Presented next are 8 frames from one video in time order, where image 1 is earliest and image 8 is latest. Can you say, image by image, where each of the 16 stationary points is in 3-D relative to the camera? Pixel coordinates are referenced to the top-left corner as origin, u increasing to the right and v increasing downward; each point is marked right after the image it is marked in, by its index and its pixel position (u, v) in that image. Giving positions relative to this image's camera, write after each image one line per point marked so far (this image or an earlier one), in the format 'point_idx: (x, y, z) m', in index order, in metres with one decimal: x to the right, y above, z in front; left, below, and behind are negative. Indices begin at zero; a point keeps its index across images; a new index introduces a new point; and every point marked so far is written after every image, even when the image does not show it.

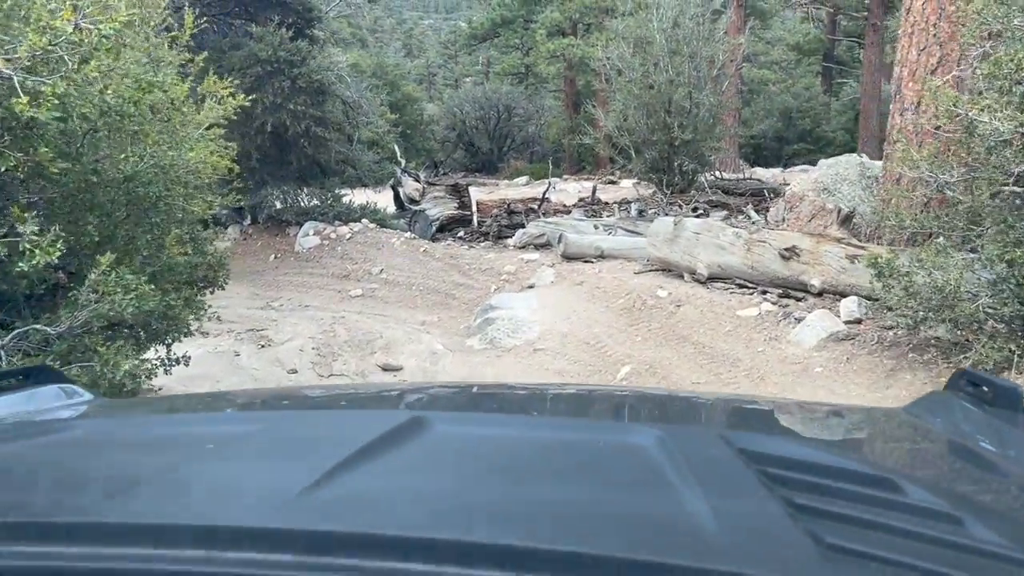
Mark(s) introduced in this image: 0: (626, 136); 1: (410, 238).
0: (+2.6, +3.5, +19.8) m
1: (-1.4, +0.7, +11.6) m
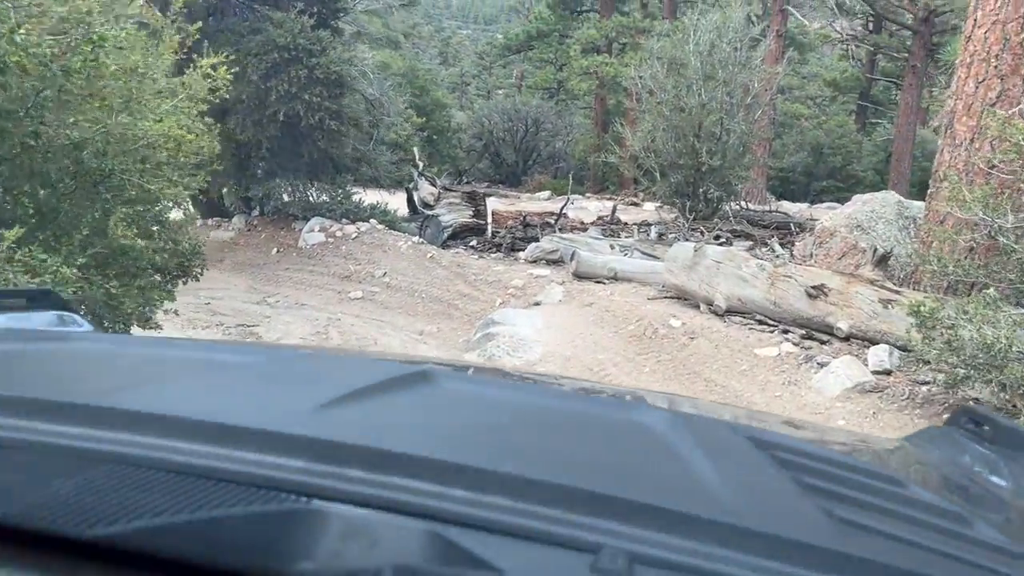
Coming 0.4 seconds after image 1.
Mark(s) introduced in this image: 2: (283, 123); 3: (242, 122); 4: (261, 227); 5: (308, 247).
0: (+3.1, +2.9, +19.3) m
1: (-1.2, +0.6, +11.1) m
2: (-3.1, +2.2, +11.5) m
3: (-3.6, +2.2, +11.2) m
4: (-3.6, +0.9, +12.3) m
5: (-2.7, +0.5, +11.4) m
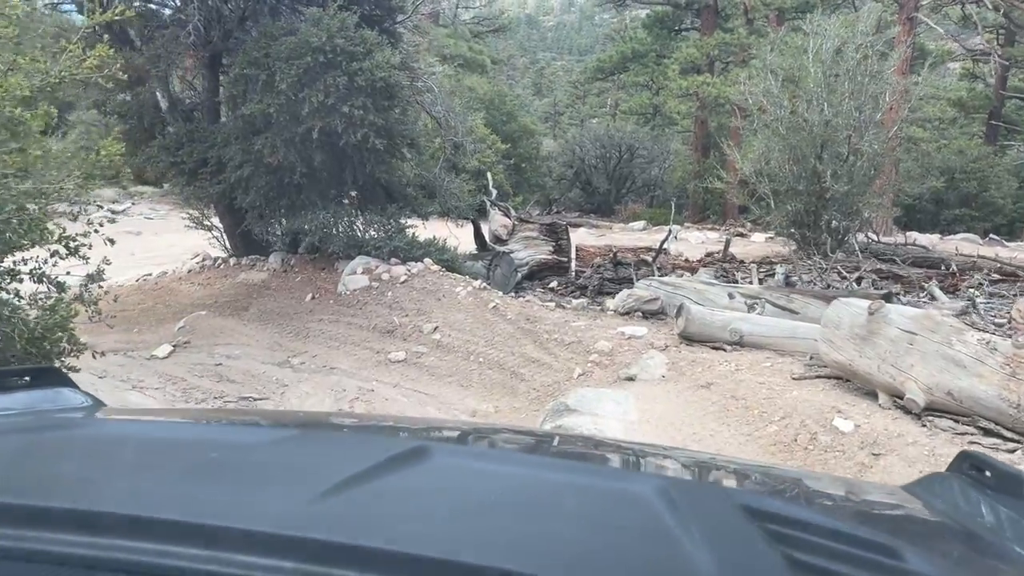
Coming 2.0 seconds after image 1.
0: (+4.9, +2.0, +16.7) m
1: (-0.3, 0.0, +8.9) m
2: (-2.2, +1.6, +9.5) m
3: (-2.7, +1.6, +9.3) m
4: (-2.6, +0.2, +10.3) m
5: (-1.8, 0.0, +9.3) m
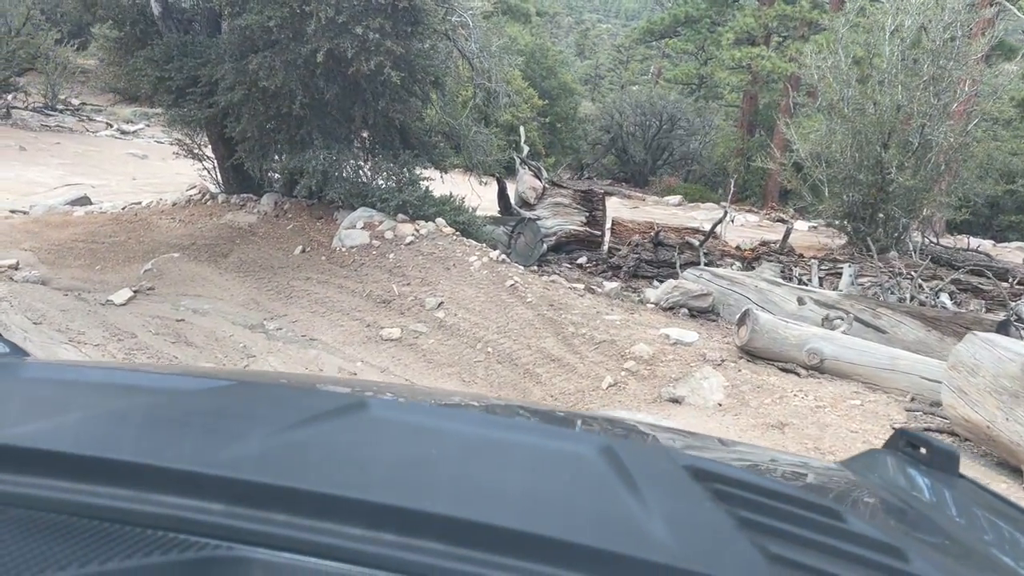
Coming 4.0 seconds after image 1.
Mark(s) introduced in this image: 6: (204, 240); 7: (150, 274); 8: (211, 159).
0: (+5.4, +2.1, +15.1) m
1: (-0.1, +0.3, +7.5) m
2: (-1.8, +2.1, +8.1) m
3: (-2.3, +2.1, +7.9) m
4: (-2.3, +0.8, +9.0) m
5: (-1.6, +0.4, +7.9) m
6: (-3.1, +0.5, +8.7) m
7: (-3.3, +0.1, +7.9) m
8: (-3.6, +1.5, +10.4) m
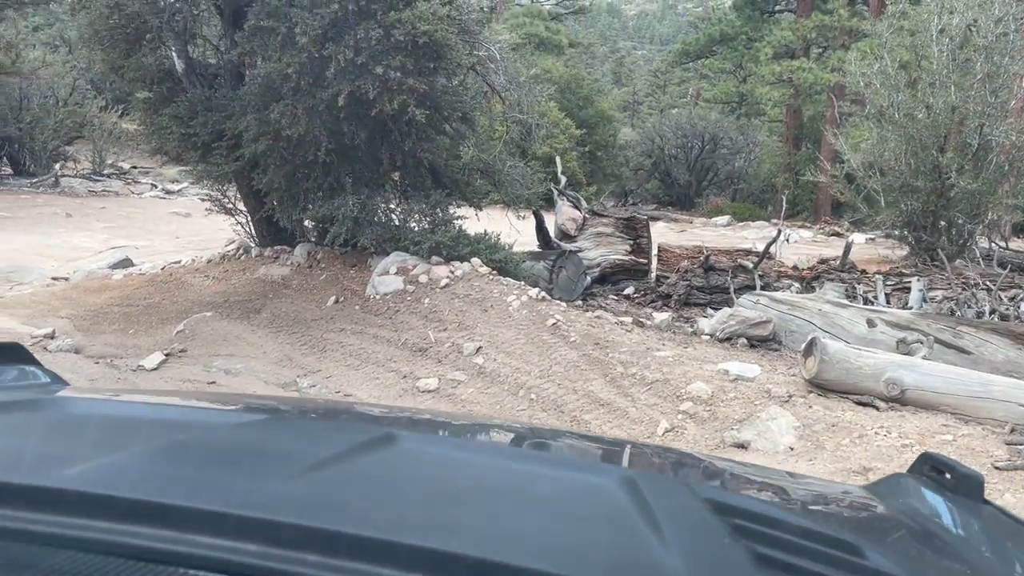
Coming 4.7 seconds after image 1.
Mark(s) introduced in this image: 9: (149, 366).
0: (+6.1, +1.9, +14.4) m
1: (+0.2, -0.1, +7.1) m
2: (-1.5, +1.6, +7.9) m
3: (-2.0, +1.6, +7.7) m
4: (-1.9, +0.2, +8.7) m
5: (-1.2, -0.1, +7.6) m
6: (-2.7, -0.1, +8.5) m
7: (-2.9, -0.4, +7.6) m
8: (-3.2, +0.9, +10.2) m
9: (-2.9, -0.6, +7.0) m
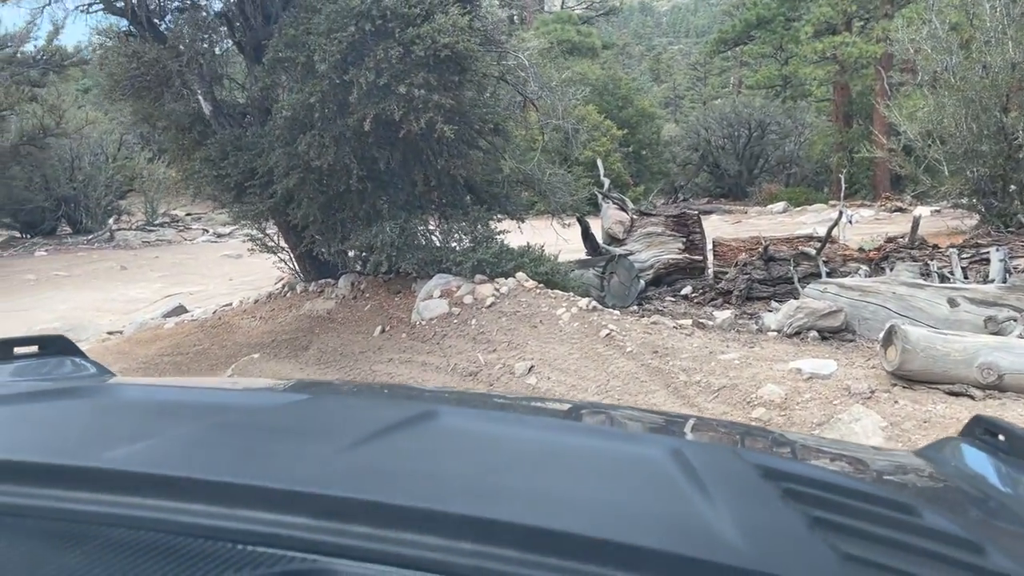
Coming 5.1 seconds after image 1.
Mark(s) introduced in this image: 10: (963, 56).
0: (+6.8, +2.3, +13.6) m
1: (+0.6, -0.1, +6.7) m
2: (-1.2, +1.4, +7.7) m
3: (-1.7, +1.3, +7.5) m
4: (-1.4, 0.0, +8.5) m
5: (-0.8, -0.3, +7.4) m
6: (-2.2, -0.5, +8.3) m
7: (-2.4, -0.8, +7.5) m
8: (-2.6, +0.4, +10.1) m
9: (-2.5, -1.0, +6.8) m
10: (+6.8, +3.5, +12.9) m
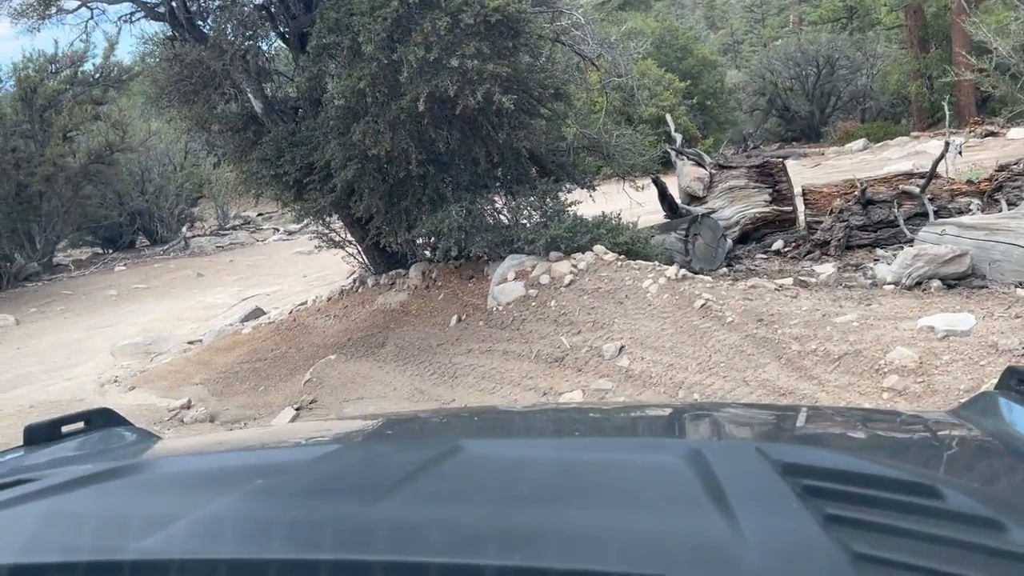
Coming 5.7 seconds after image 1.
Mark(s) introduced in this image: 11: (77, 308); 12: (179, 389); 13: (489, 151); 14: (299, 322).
0: (+7.6, +3.3, +12.5) m
1: (+1.2, +0.1, +6.2) m
2: (-0.7, +1.5, +7.2) m
3: (-1.2, +1.3, +7.1) m
4: (-0.7, +0.1, +8.1) m
5: (-0.1, -0.2, +6.9) m
6: (-1.4, -0.4, +8.0) m
7: (-1.7, -0.8, +7.2) m
8: (-1.8, +0.5, +9.8) m
9: (-1.8, -1.0, +6.6) m
10: (+7.5, +4.5, +11.7) m
11: (-7.7, -0.4, +15.3) m
12: (-3.3, -1.0, +8.7) m
13: (-0.2, +1.2, +7.8) m
14: (-2.3, -0.4, +9.4) m
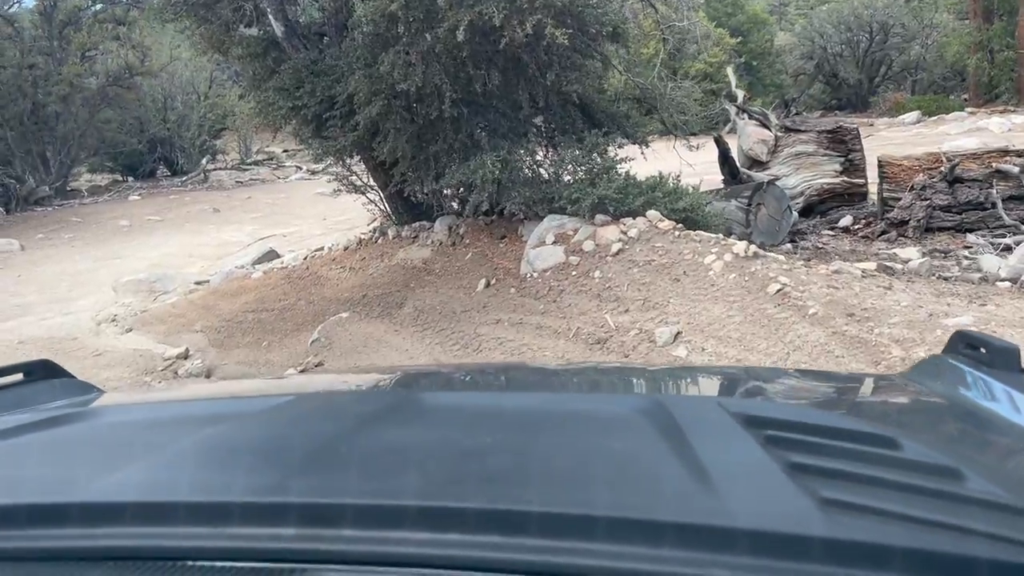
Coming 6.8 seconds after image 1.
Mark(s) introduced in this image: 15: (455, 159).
0: (+8.2, +3.4, +11.3) m
1: (+1.4, +0.2, +5.4) m
2: (-0.3, +1.8, +6.3) m
3: (-0.8, +1.7, +6.3) m
4: (-0.4, +0.4, +7.3) m
5: (+0.2, +0.1, +6.1) m
6: (-1.1, 0.0, +7.2) m
7: (-1.5, -0.4, +6.5) m
8: (-1.4, +1.0, +9.0) m
9: (-1.6, -0.7, +5.9) m
10: (+8.2, +4.5, +10.5) m
11: (-7.2, +0.9, +14.7) m
12: (-3.1, -0.4, +8.0) m
13: (+0.2, +1.5, +6.9) m
14: (-2.0, +0.2, +8.7) m
15: (-0.5, +1.1, +7.0) m
